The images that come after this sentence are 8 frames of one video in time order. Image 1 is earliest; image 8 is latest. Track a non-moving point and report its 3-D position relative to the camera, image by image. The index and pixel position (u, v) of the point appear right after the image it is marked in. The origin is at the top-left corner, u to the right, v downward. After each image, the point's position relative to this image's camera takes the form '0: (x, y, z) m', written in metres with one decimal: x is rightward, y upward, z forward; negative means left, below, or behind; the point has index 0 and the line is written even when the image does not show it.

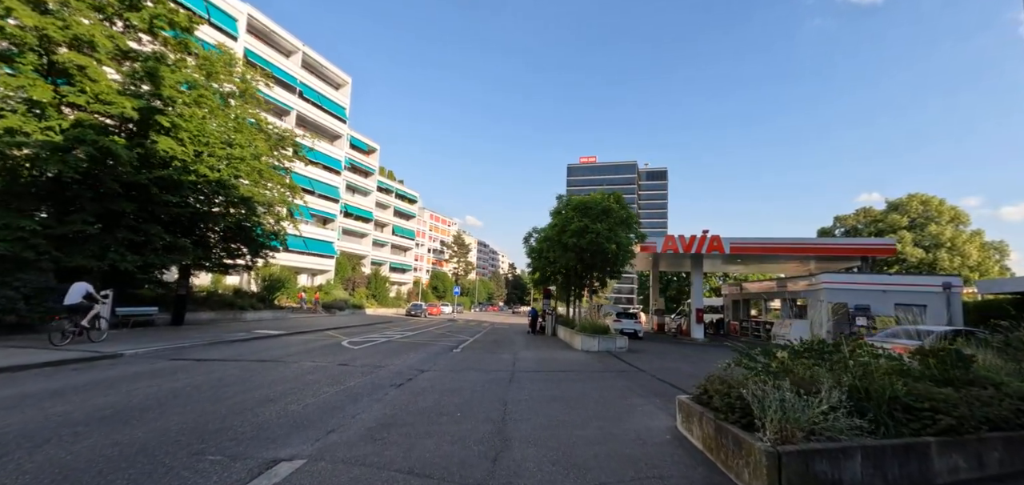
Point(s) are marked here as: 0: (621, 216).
0: (+5.3, +1.3, +19.9) m
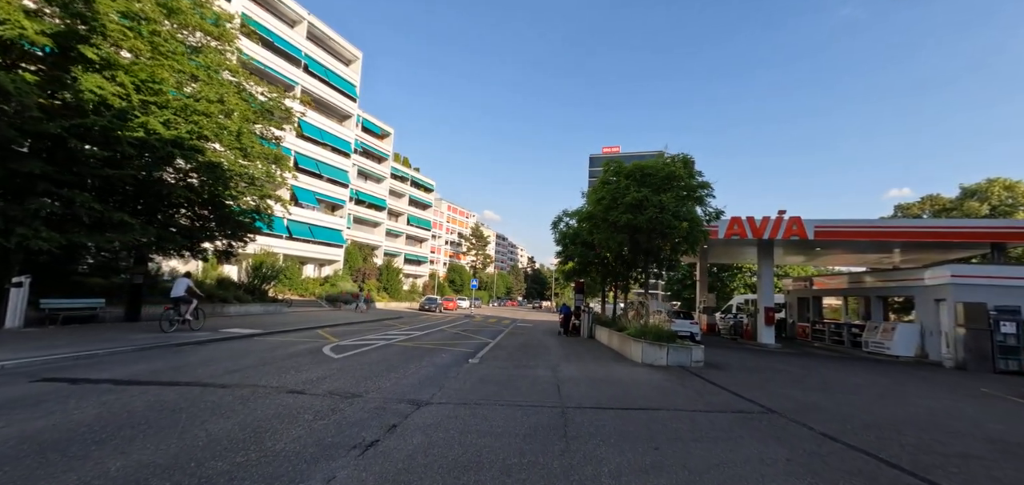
0: (+6.5, +2.0, +15.3) m
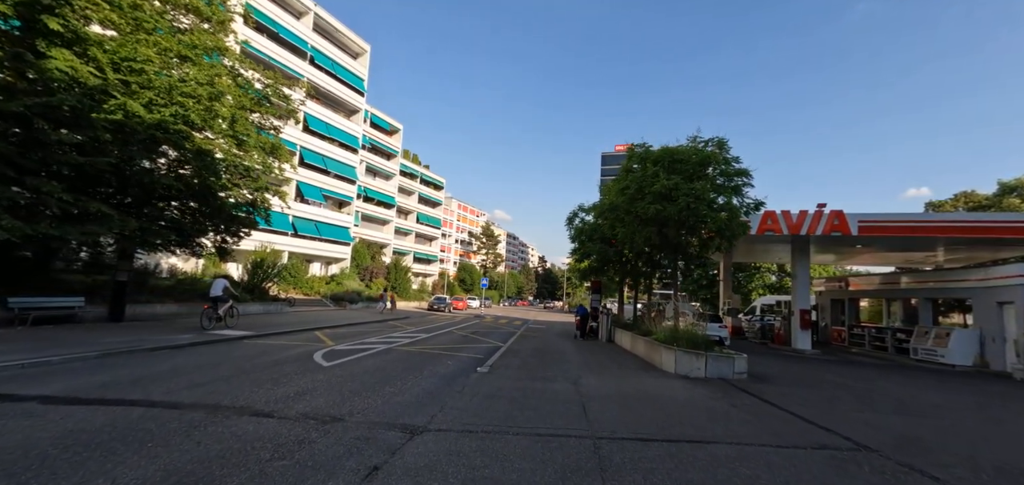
0: (+7.0, +2.2, +13.7) m
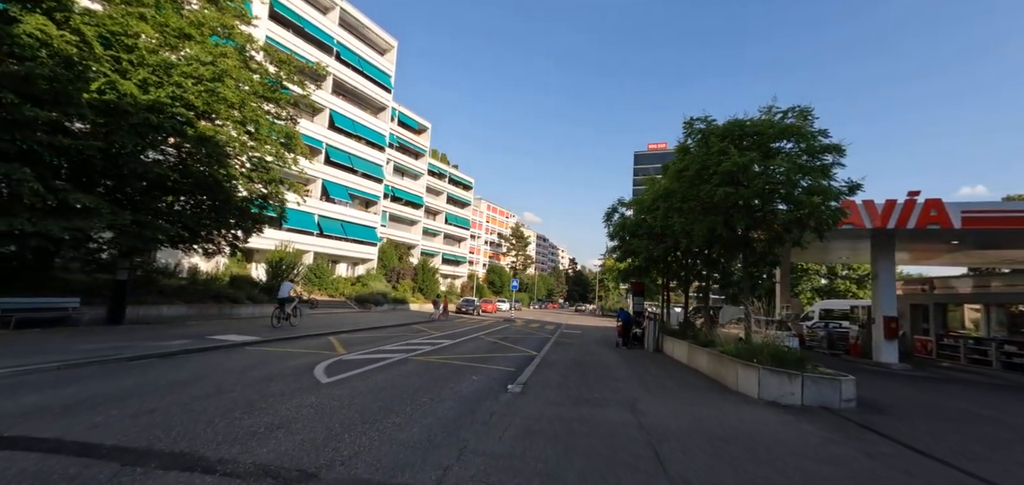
0: (+7.9, +2.4, +11.2) m
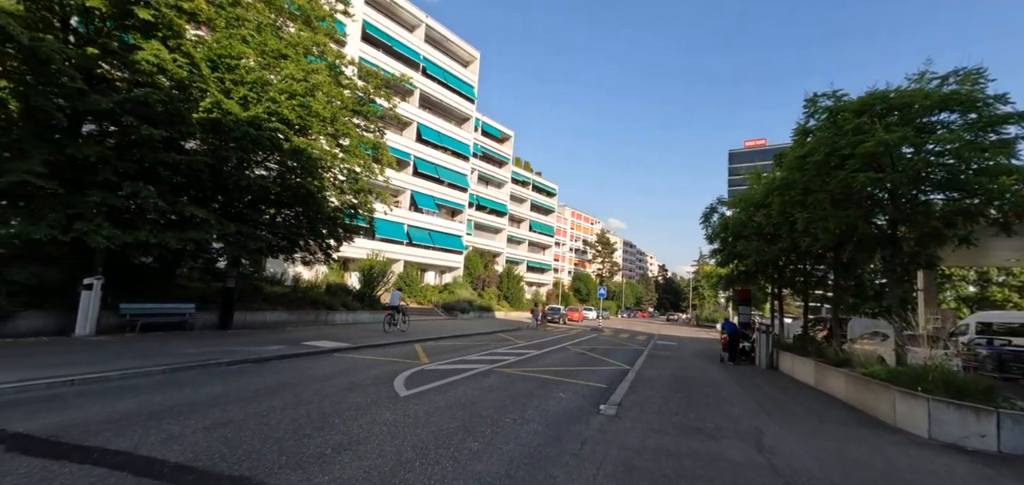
0: (+9.8, +2.5, +8.5) m
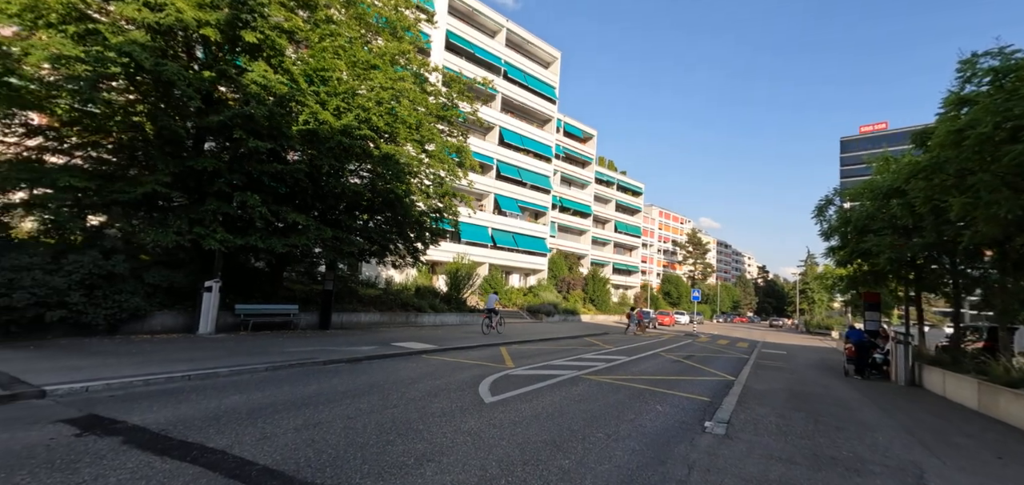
0: (+11.2, +2.8, +5.9) m
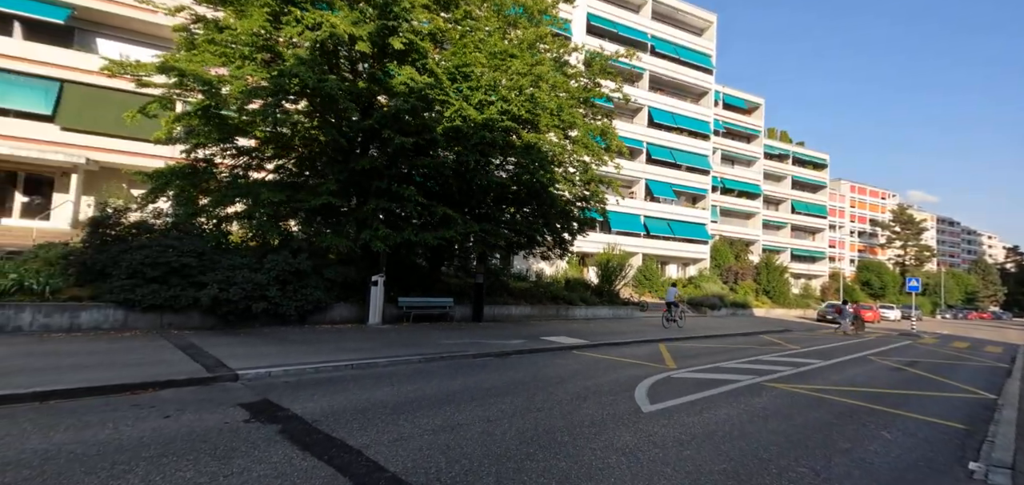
0: (+12.1, +3.5, +0.8) m
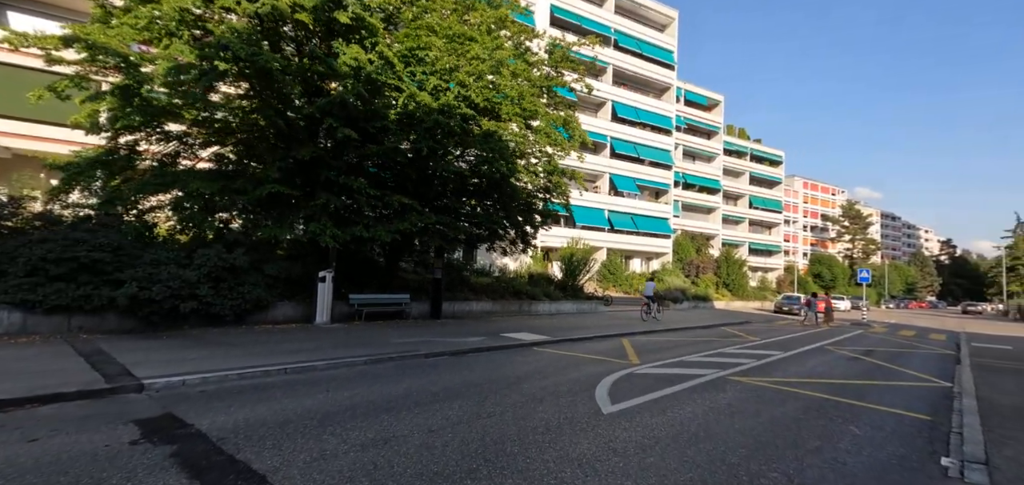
0: (+11.7, +3.7, +1.0) m
